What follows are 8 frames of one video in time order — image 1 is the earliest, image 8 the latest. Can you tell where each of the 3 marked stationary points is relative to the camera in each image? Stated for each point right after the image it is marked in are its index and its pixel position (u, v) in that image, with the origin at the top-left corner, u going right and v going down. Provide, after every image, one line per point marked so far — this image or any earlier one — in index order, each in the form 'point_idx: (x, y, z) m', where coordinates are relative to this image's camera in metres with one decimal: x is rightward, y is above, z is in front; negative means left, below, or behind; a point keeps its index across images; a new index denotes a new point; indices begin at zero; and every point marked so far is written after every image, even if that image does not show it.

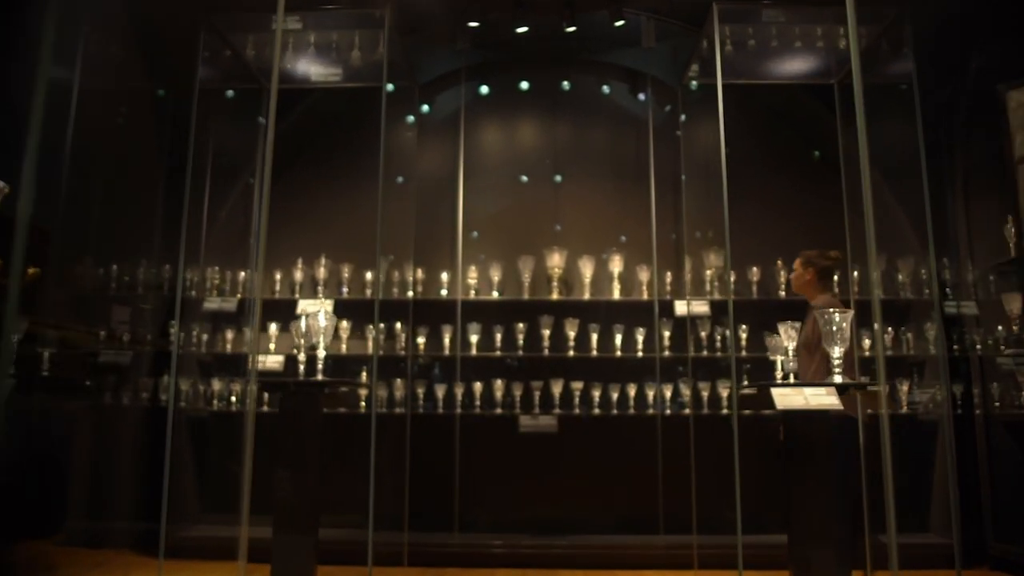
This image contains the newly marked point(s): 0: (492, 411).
0: (-0.1, -0.5, +4.2) m
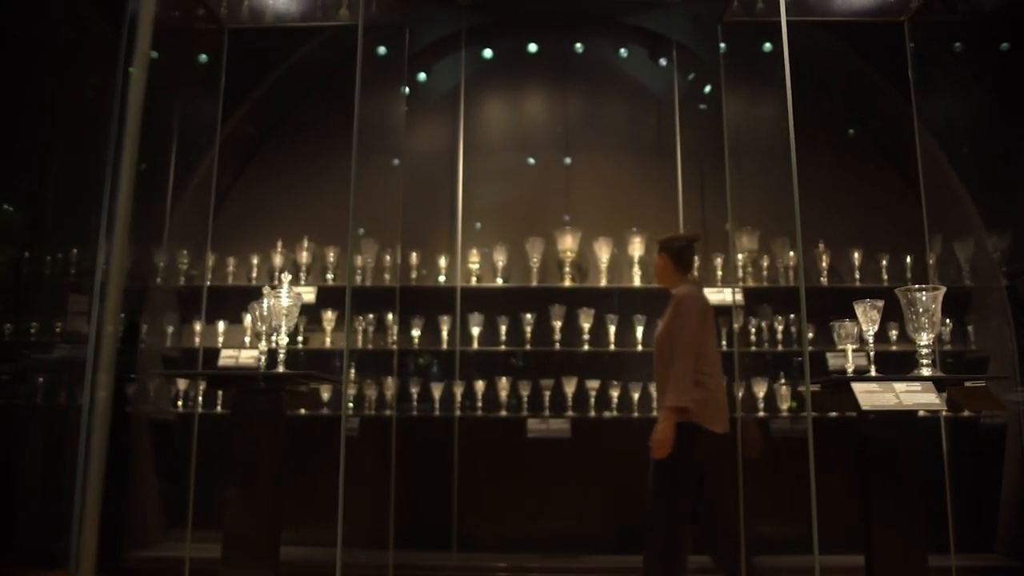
0: (-0.1, -0.5, +3.7) m
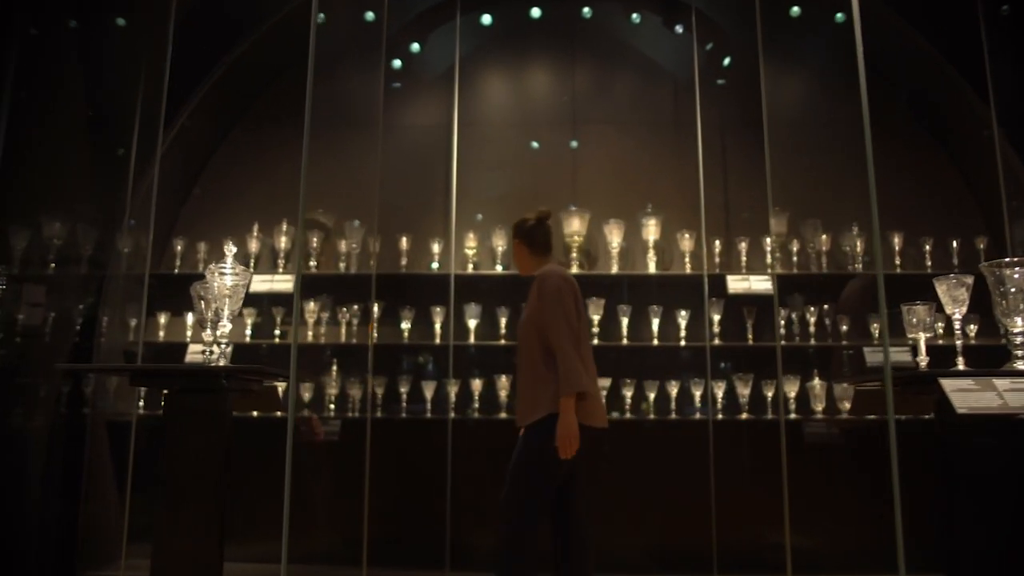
0: (-0.1, -0.4, +3.3) m
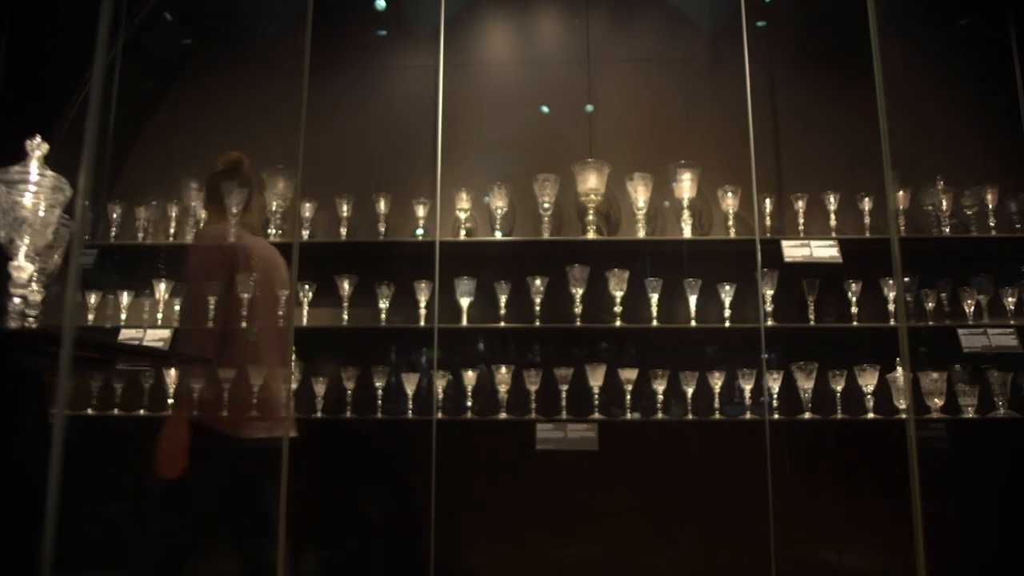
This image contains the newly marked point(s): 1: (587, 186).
0: (-0.1, -0.4, +2.7) m
1: (+0.2, +0.3, +2.8) m
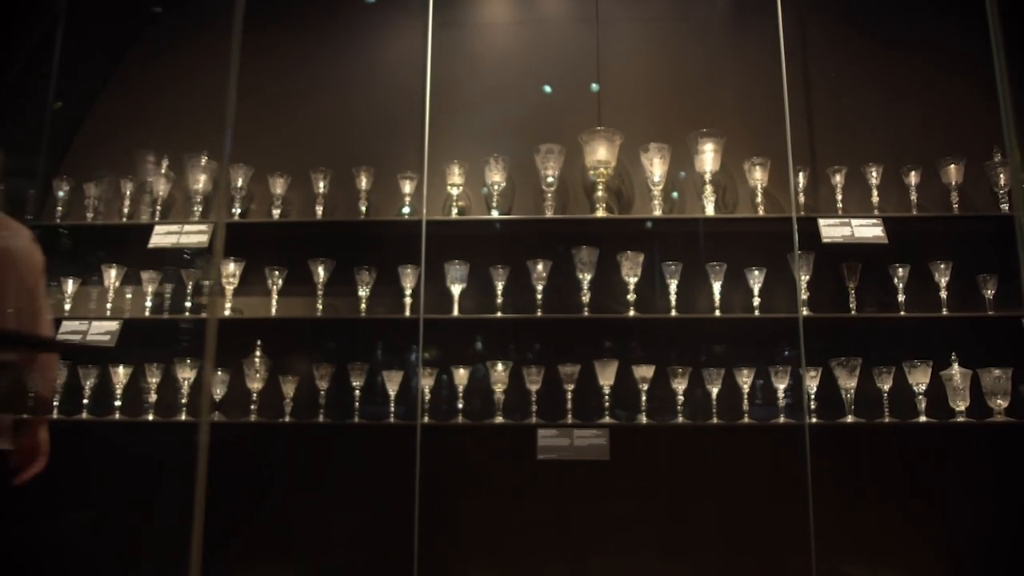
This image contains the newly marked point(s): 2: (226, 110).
0: (-0.1, -0.3, +2.3) m
1: (+0.2, +0.3, +2.4) m
2: (-0.8, +0.5, +2.6) m
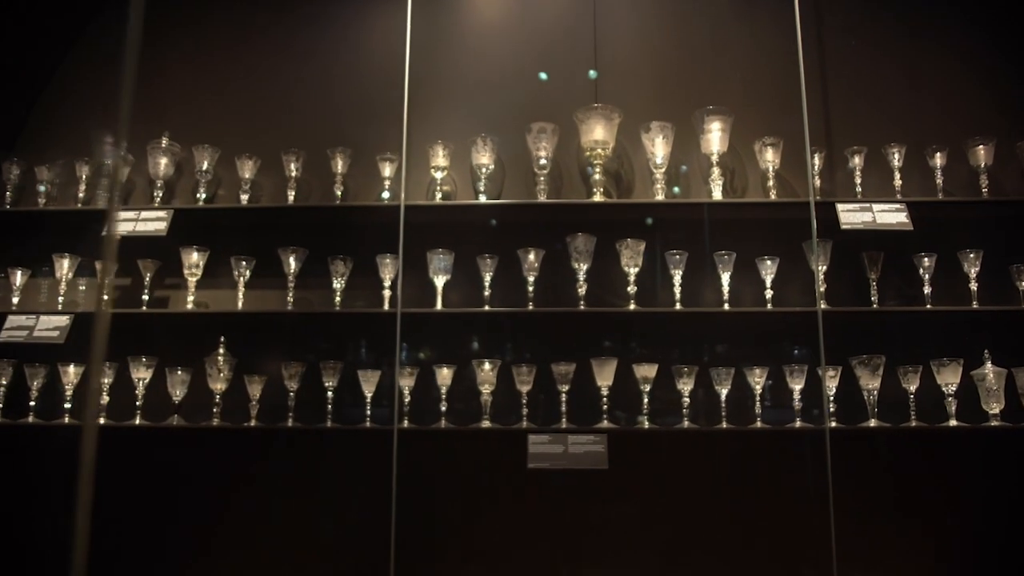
0: (-0.1, -0.3, +2.1) m
1: (+0.2, +0.3, +2.2) m
2: (-0.8, +0.5, +2.4) m
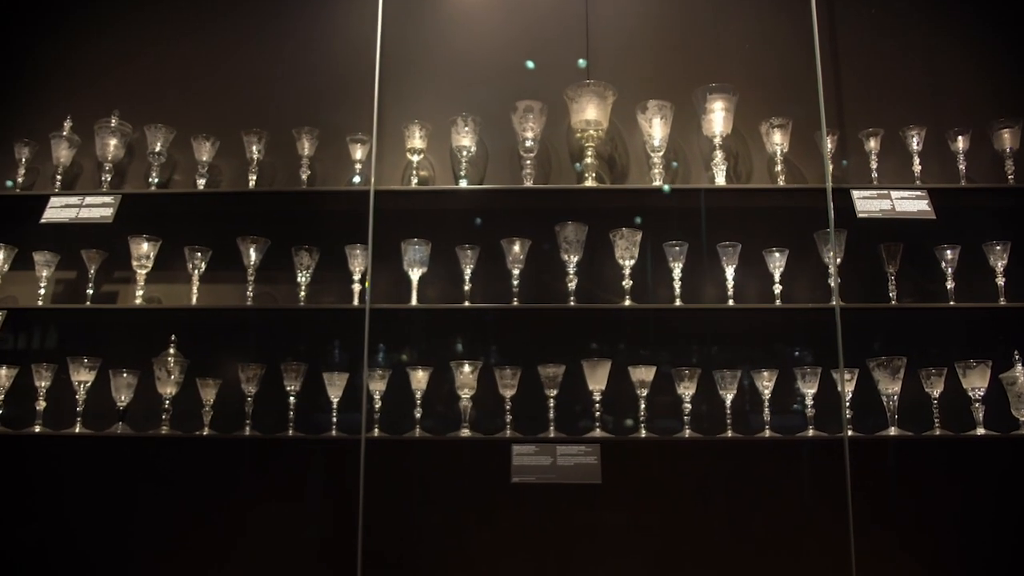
0: (-0.1, -0.3, +1.9) m
1: (+0.2, +0.4, +2.0) m
2: (-0.8, +0.5, +2.2) m
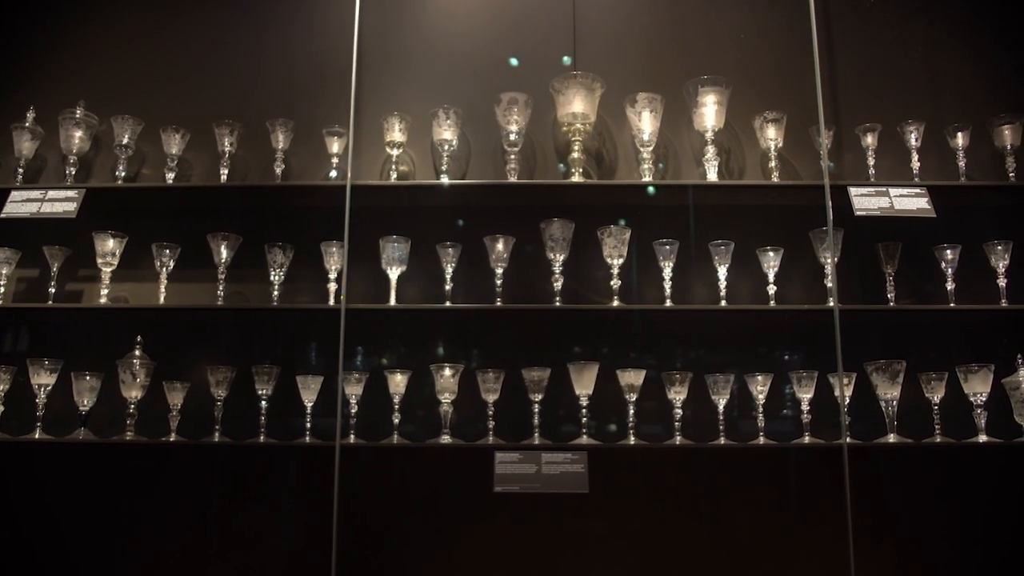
0: (-0.1, -0.3, +1.9) m
1: (+0.1, +0.4, +2.0) m
2: (-0.9, +0.5, +2.1) m
